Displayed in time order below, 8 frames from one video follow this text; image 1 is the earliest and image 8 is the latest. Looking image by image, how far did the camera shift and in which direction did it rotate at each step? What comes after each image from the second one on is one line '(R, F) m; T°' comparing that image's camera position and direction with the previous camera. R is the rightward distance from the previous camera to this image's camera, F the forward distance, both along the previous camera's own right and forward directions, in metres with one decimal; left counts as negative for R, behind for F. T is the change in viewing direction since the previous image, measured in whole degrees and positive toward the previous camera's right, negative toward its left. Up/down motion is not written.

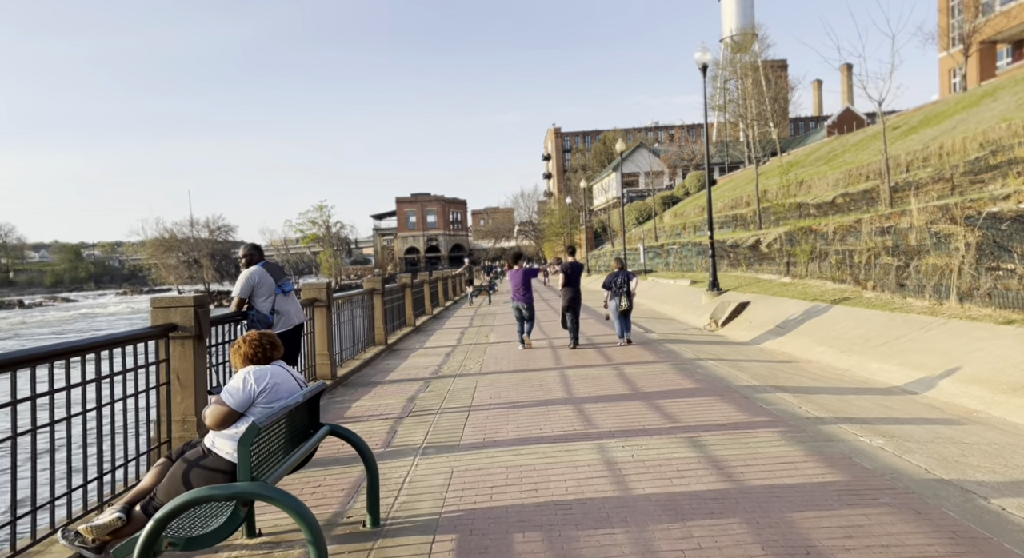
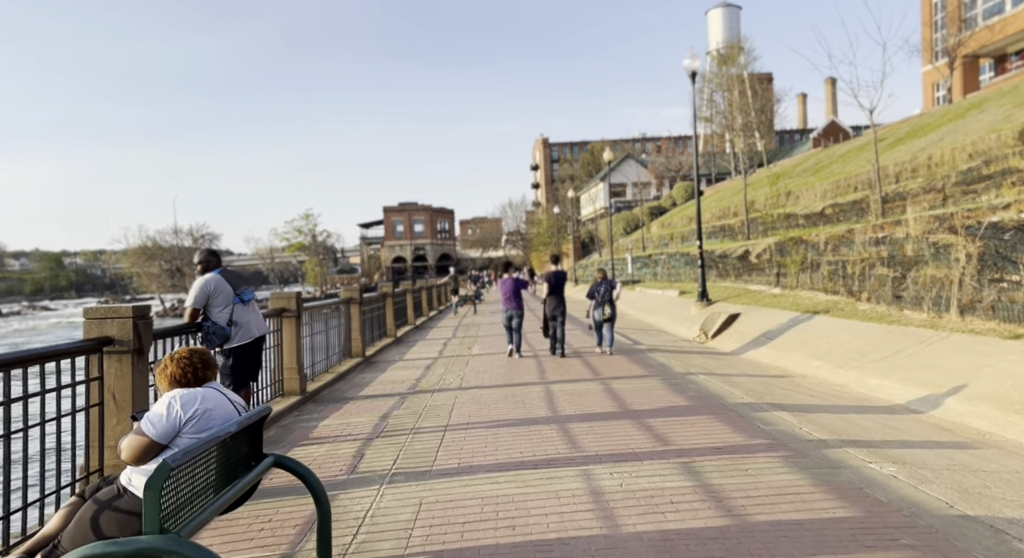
(+0.1, +0.5) m; +1°
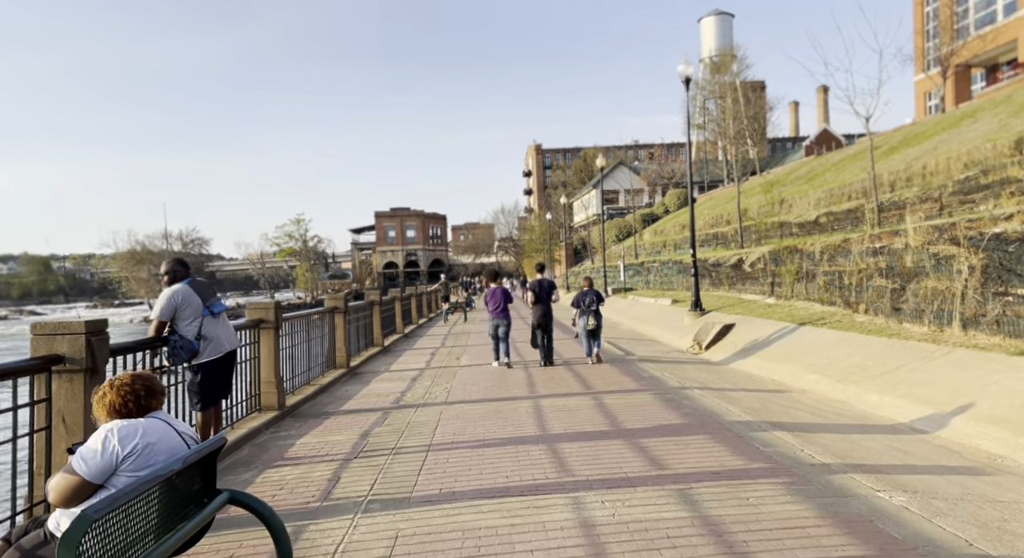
(0.0, +0.3) m; +1°
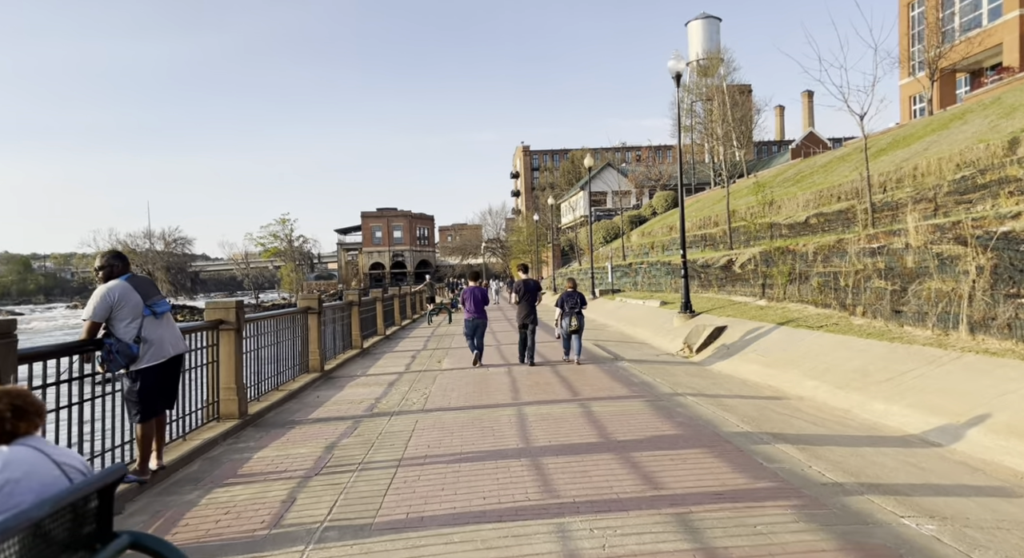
(+0.1, +0.6) m; +1°
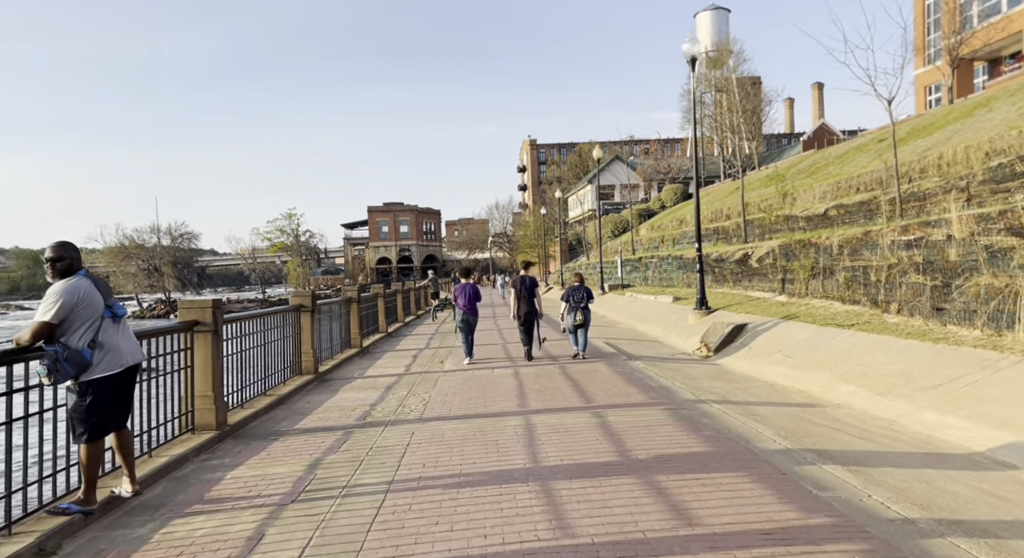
(0.0, +0.8) m; -1°
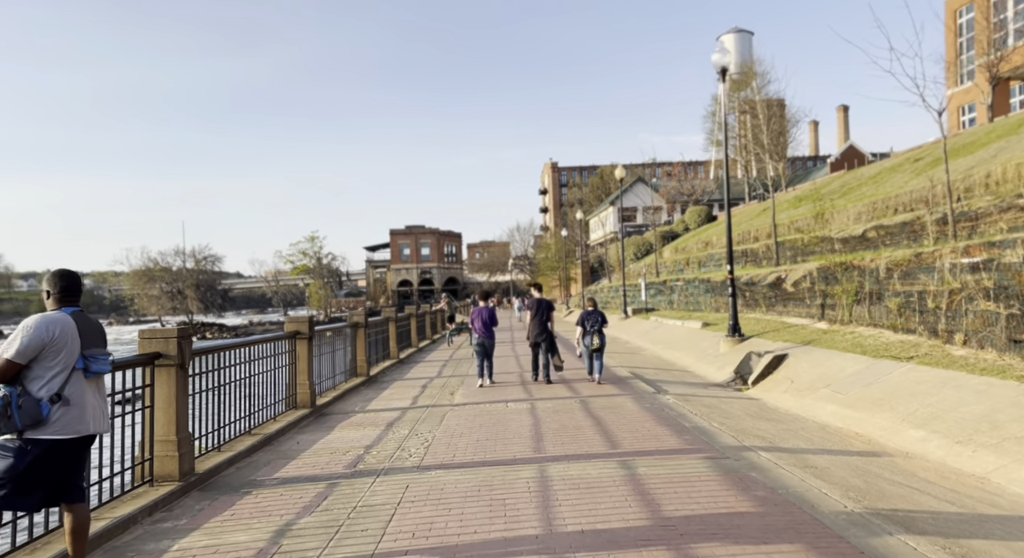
(+0.1, +1.0) m; -2°
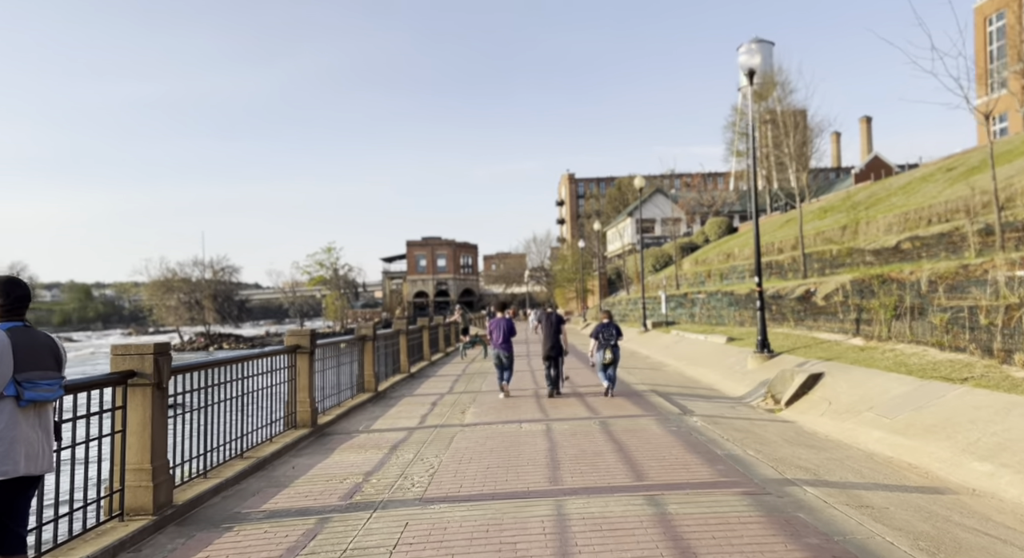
(0.0, +0.7) m; -1°
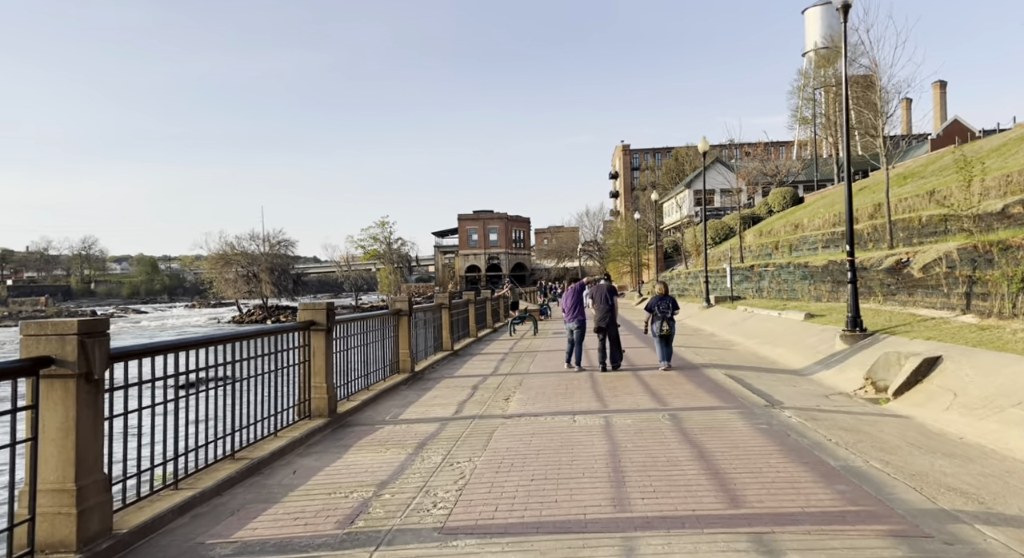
(0.0, +1.6) m; -4°
